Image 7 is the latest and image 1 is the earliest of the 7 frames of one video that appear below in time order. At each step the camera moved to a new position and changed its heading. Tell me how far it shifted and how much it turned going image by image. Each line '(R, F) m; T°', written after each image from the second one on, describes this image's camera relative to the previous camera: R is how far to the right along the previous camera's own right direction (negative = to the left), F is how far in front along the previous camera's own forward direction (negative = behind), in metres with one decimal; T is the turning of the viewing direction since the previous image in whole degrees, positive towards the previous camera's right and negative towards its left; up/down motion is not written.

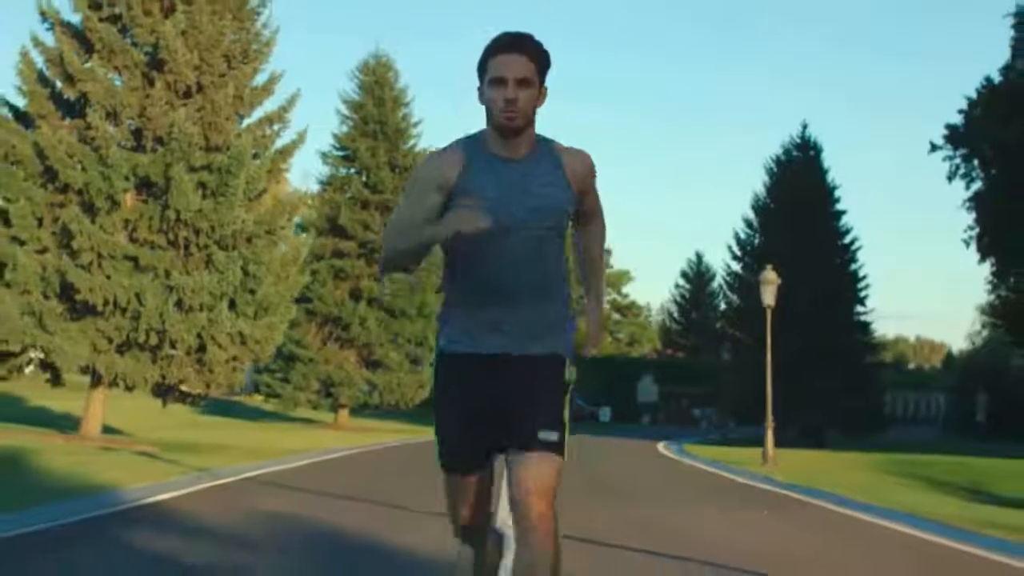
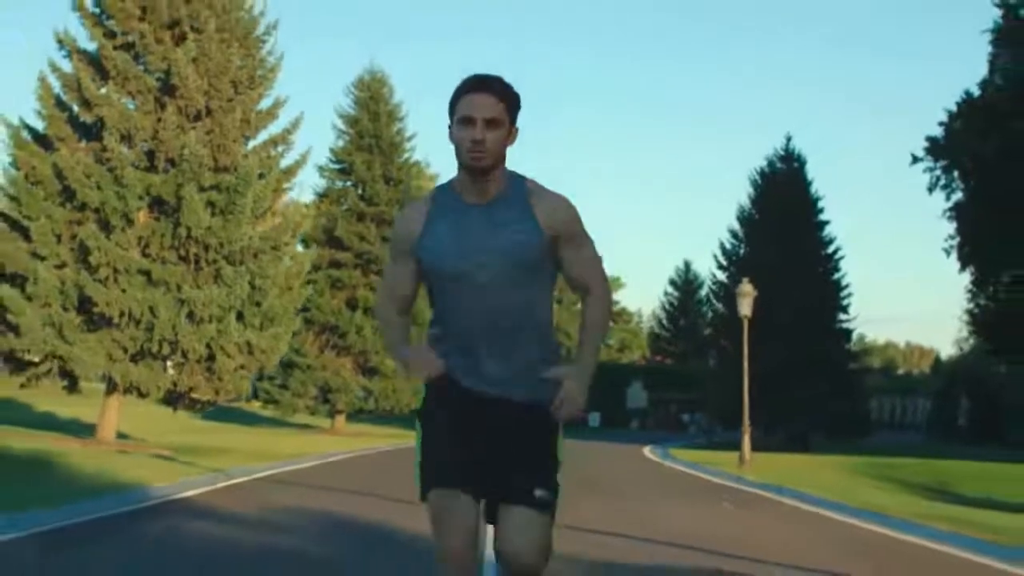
(0.0, -1.7) m; 0°
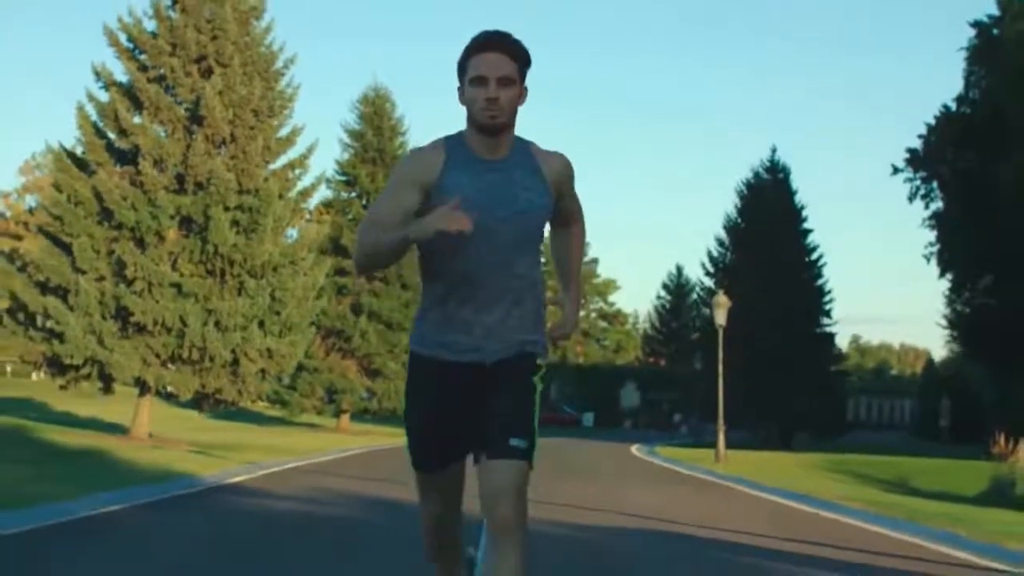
(0.0, -3.1) m; 0°
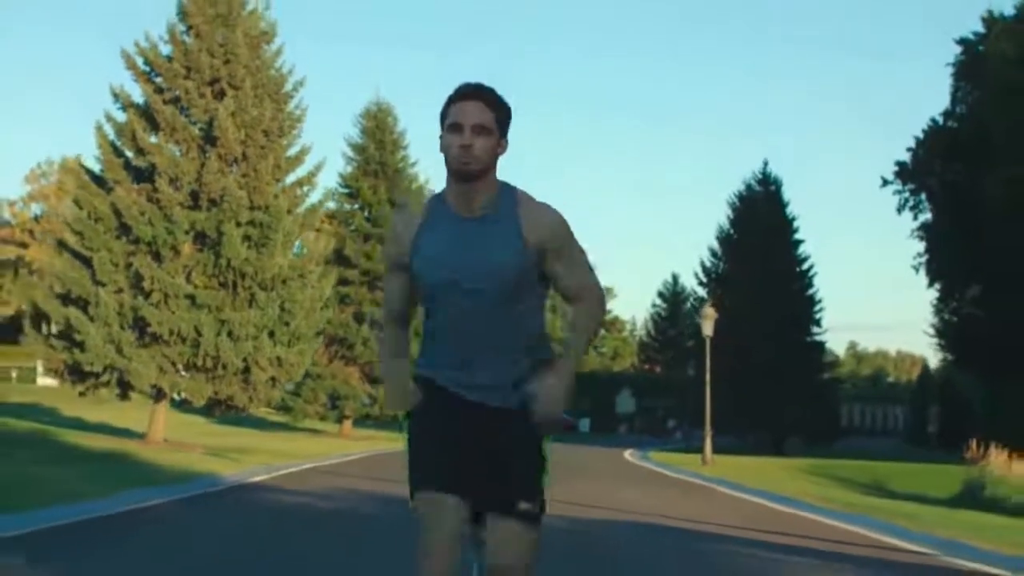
(0.0, -1.7) m; 0°
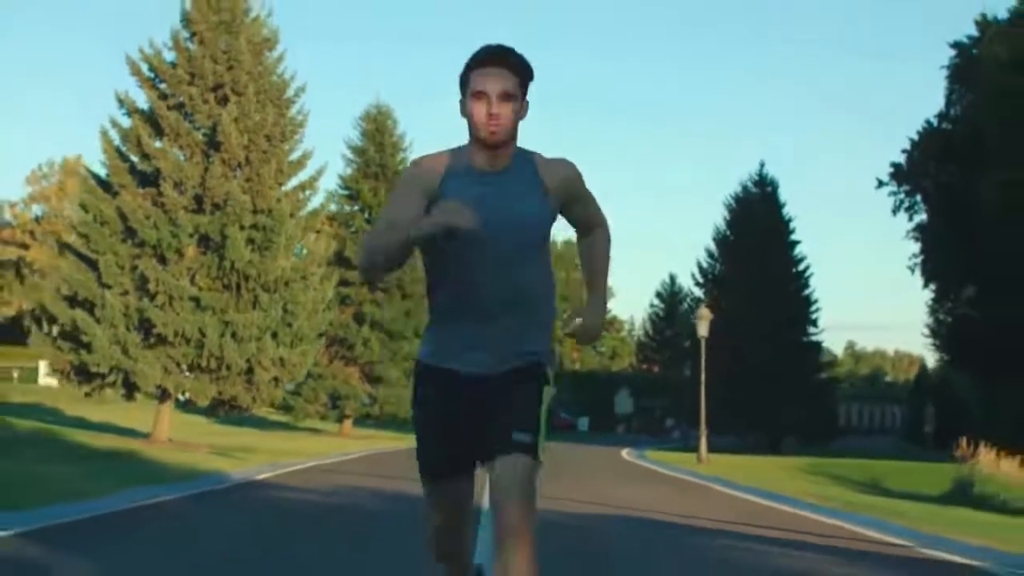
(0.0, -0.6) m; 0°
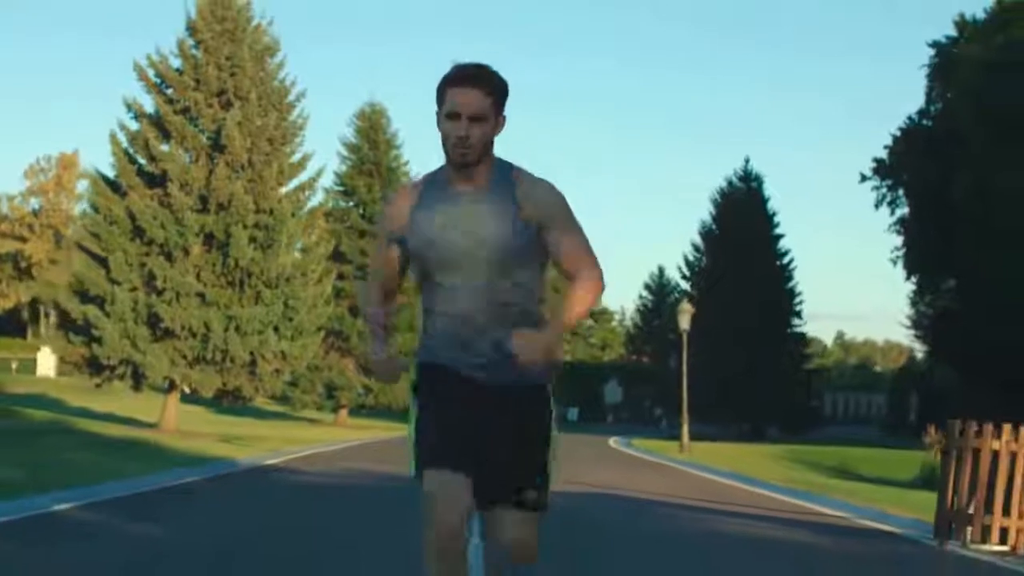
(0.0, -1.8) m; 0°
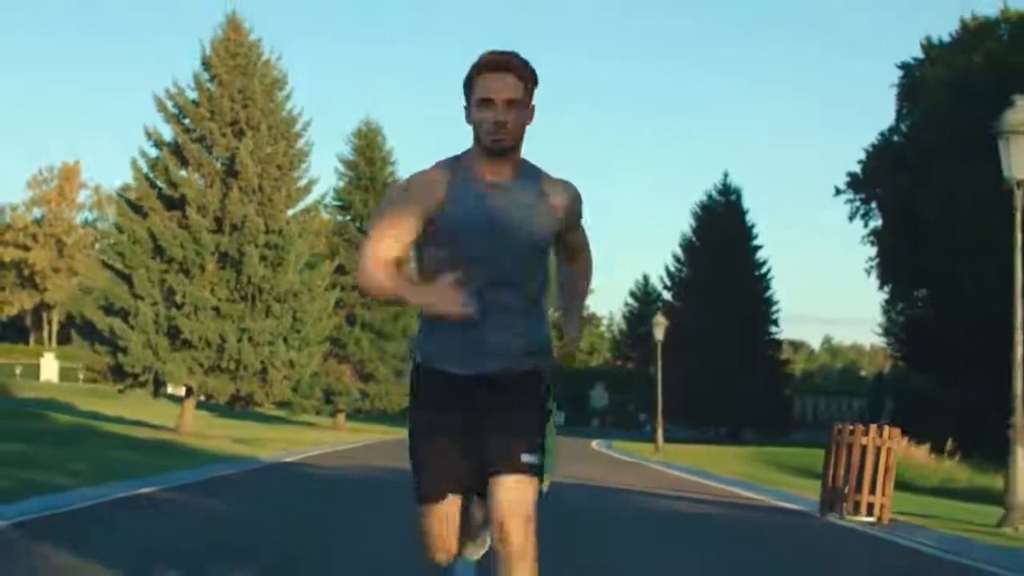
(0.0, -3.4) m; 0°
